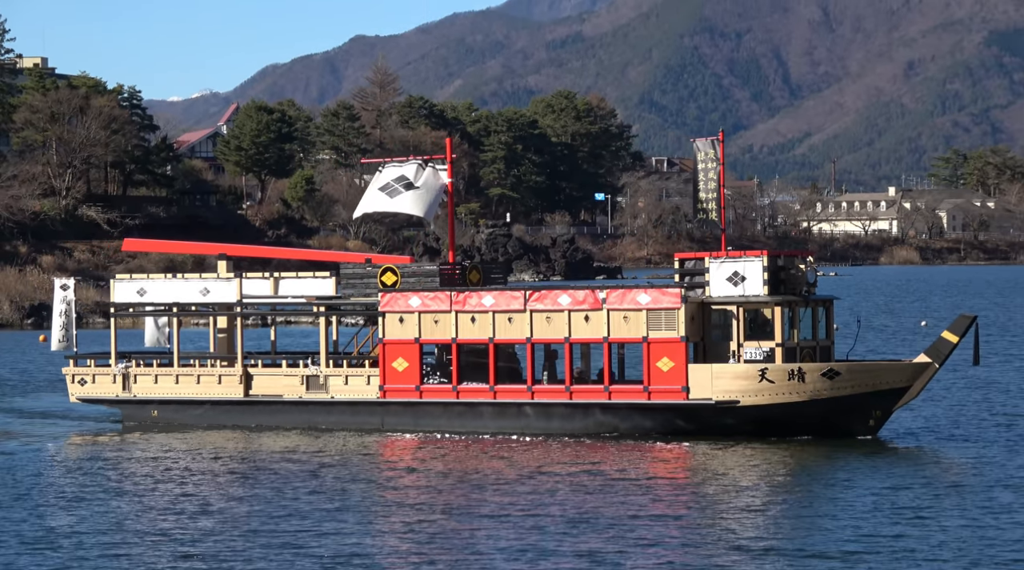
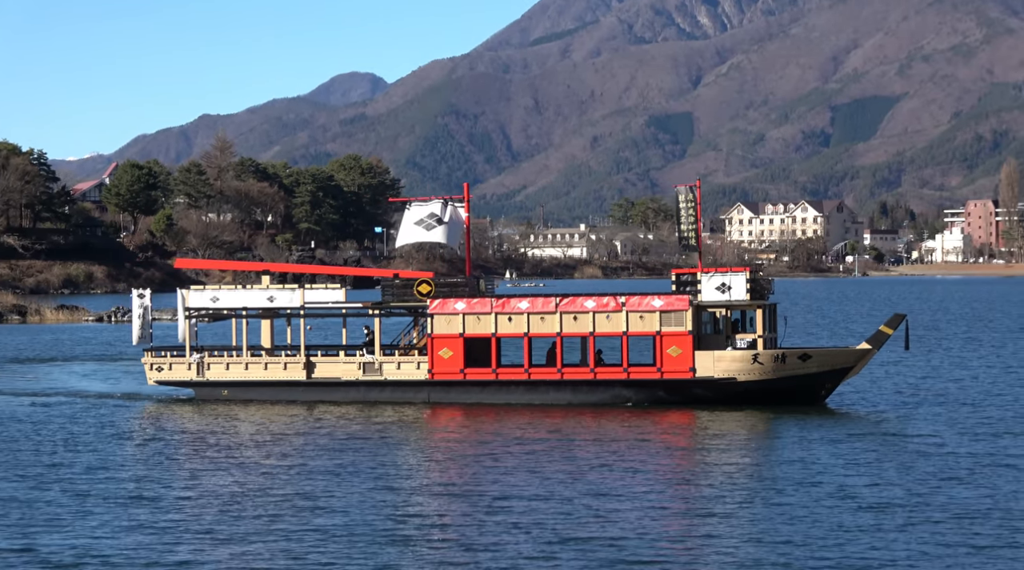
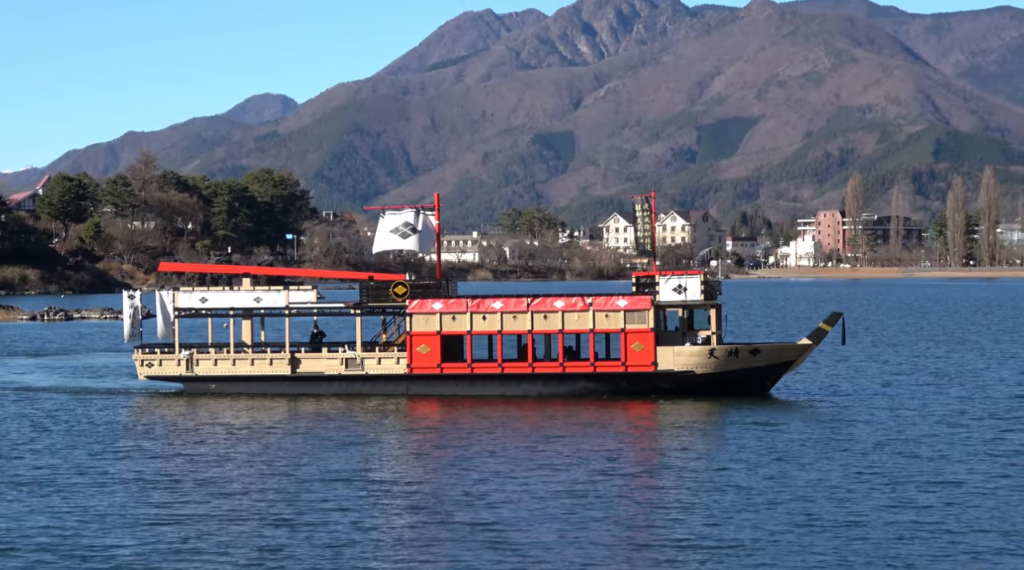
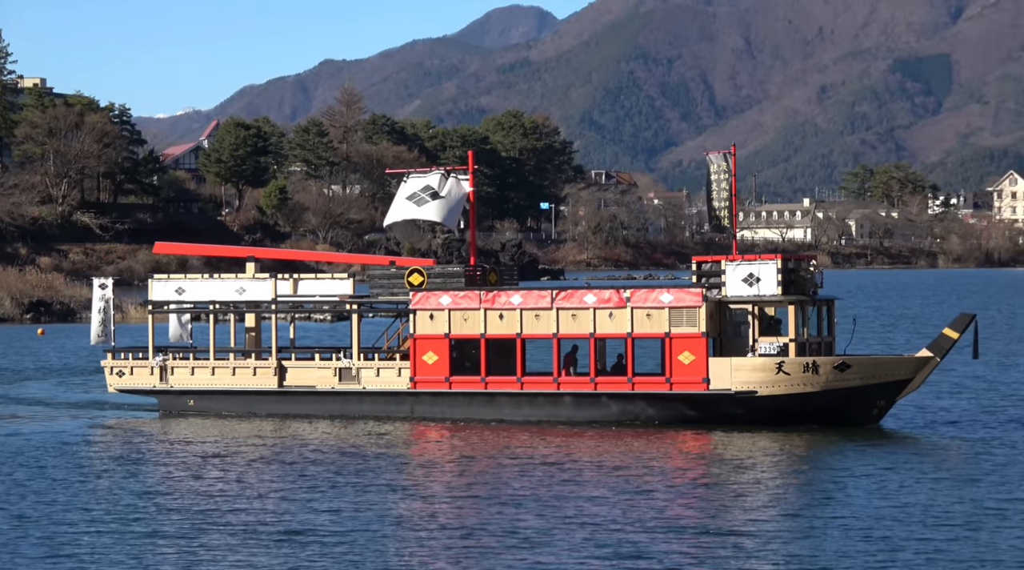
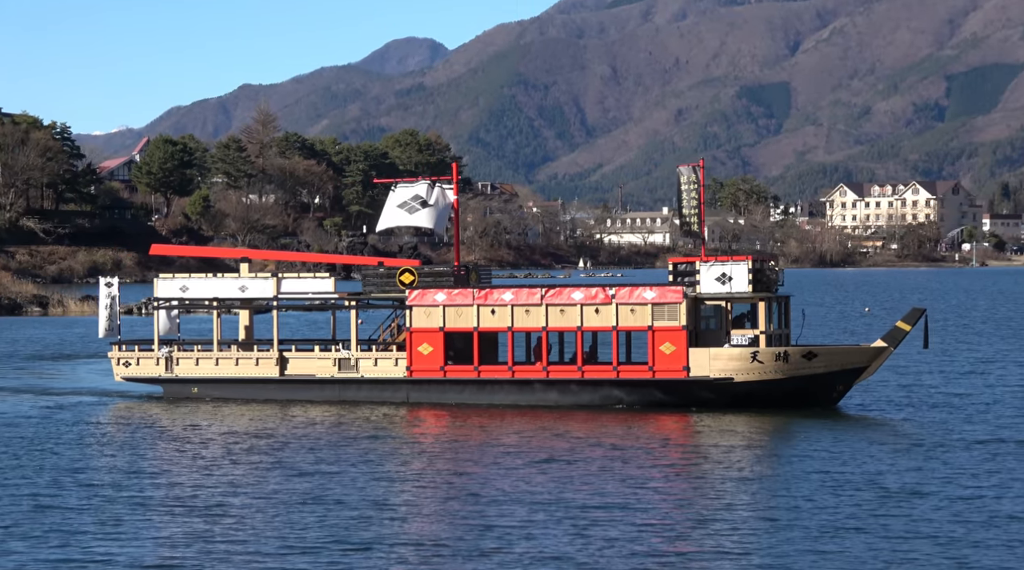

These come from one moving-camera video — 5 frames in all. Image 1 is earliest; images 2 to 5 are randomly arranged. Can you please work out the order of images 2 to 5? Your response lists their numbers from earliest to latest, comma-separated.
4, 5, 2, 3
